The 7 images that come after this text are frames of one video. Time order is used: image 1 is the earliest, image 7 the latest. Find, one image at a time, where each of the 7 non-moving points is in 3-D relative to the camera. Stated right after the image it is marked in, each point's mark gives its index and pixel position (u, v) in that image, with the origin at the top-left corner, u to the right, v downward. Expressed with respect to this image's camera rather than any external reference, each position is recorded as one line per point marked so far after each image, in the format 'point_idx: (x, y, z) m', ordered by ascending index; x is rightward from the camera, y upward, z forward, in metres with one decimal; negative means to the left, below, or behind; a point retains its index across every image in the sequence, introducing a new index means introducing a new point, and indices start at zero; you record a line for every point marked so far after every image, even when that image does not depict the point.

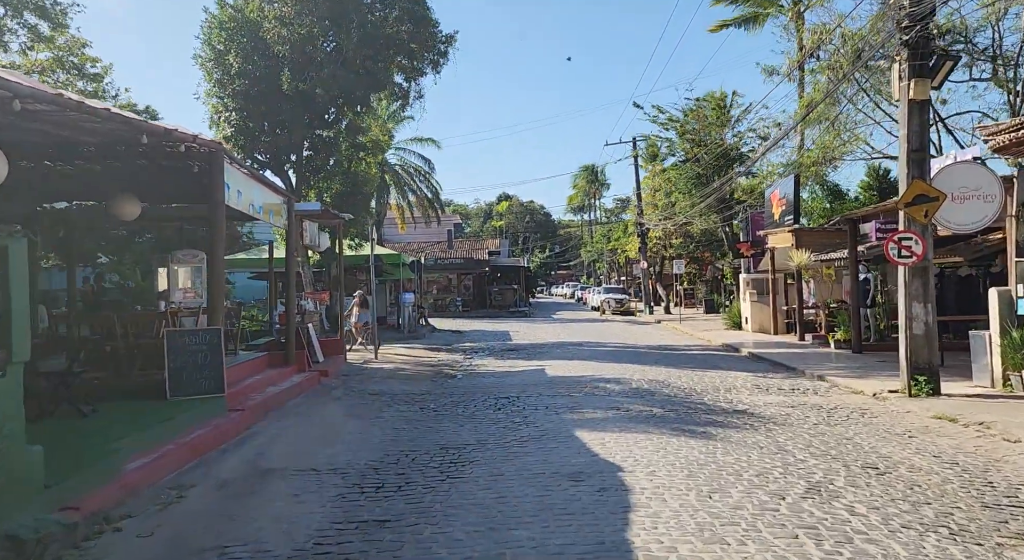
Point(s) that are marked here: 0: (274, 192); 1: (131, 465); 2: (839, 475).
0: (-4.0, +1.5, +12.5) m
1: (-3.4, -1.6, +6.6) m
2: (+2.8, -1.7, +6.4) m
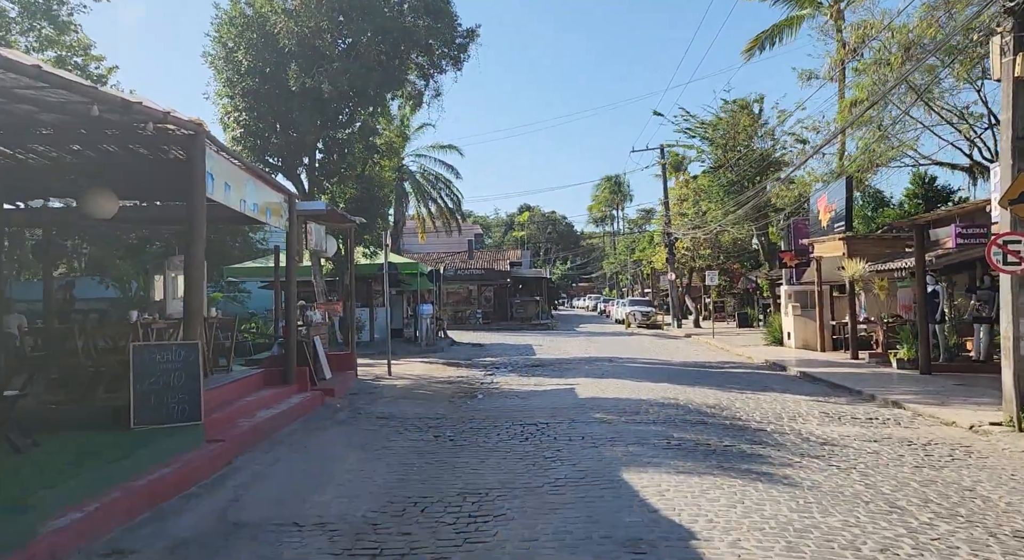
0: (-3.6, +1.4, +11.1) m
1: (-3.1, -1.7, +5.2) m
2: (+3.1, -1.7, +4.7) m
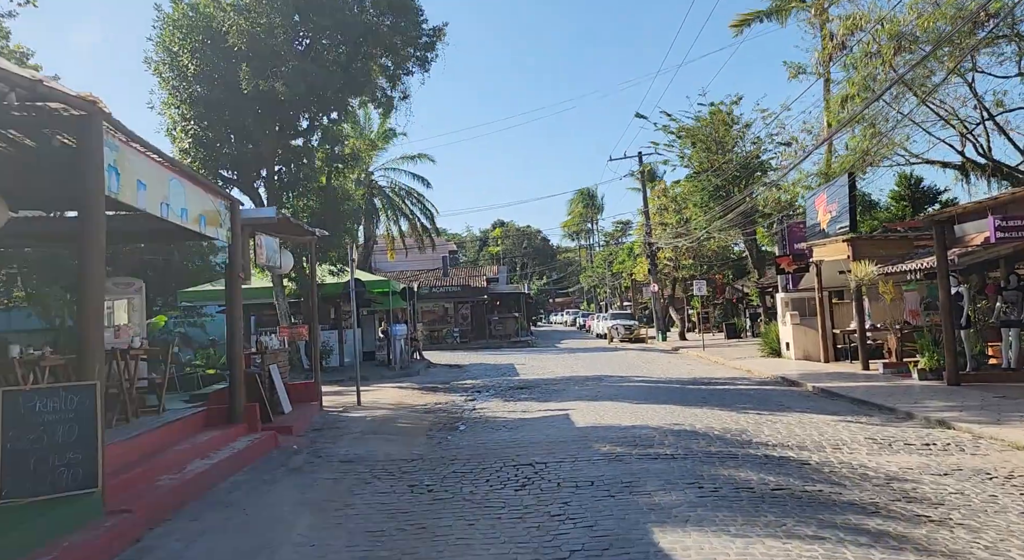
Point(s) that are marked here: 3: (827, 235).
0: (-3.8, +1.1, +9.3) m
1: (-3.1, -1.8, +3.3) m
2: (+3.1, -1.6, +3.1) m
3: (+8.3, +1.2, +19.6) m
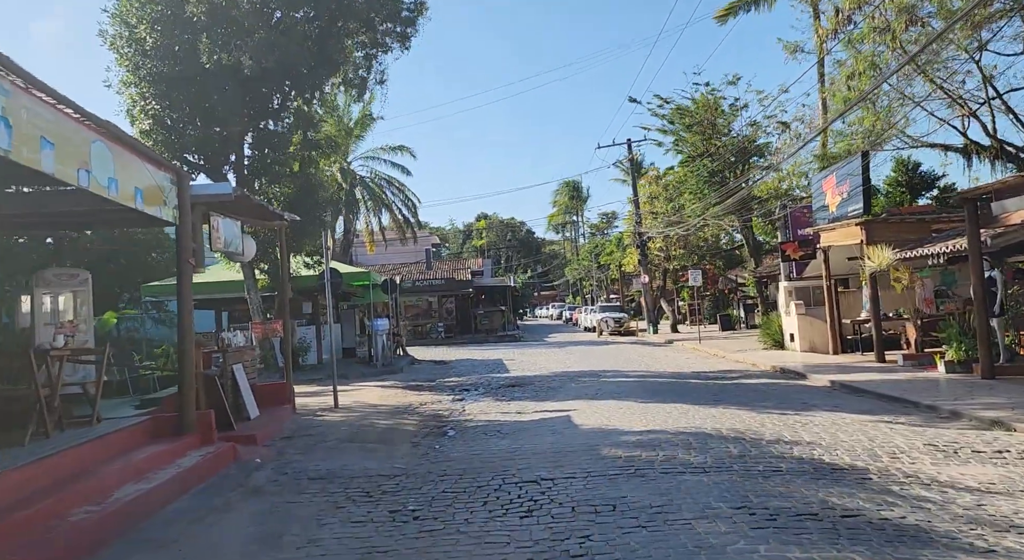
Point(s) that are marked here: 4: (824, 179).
0: (-3.9, +1.3, +7.9) m
1: (-3.0, -1.7, +1.9) m
2: (+3.2, -1.5, +1.8) m
3: (+8.0, +1.5, +18.4) m
4: (+8.0, +2.6, +19.1) m
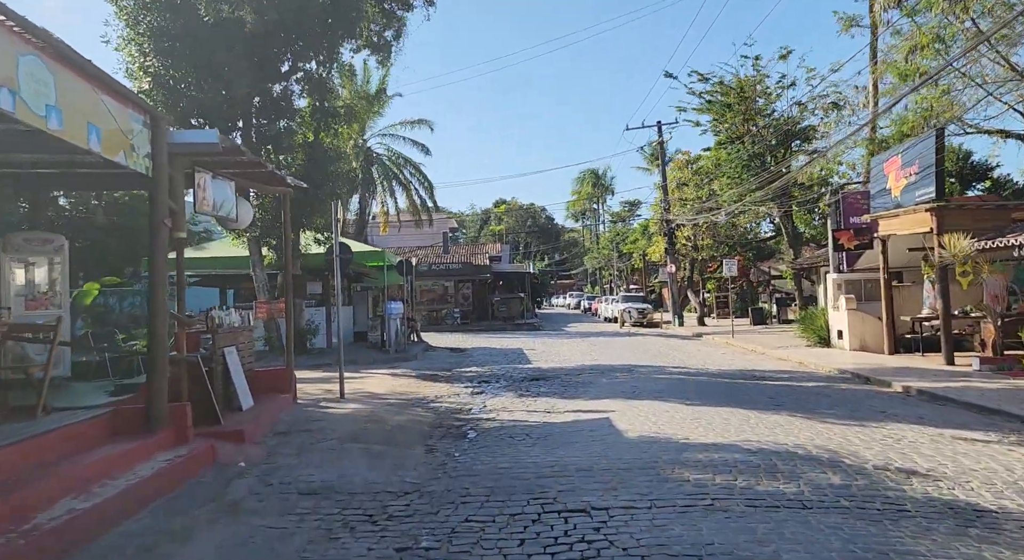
0: (-3.4, +1.6, +6.4) m
1: (-2.7, -1.5, +0.4) m
2: (+3.5, -1.5, +0.2) m
3: (+8.7, +1.7, +16.6) m
4: (+8.7, +2.8, +17.3) m
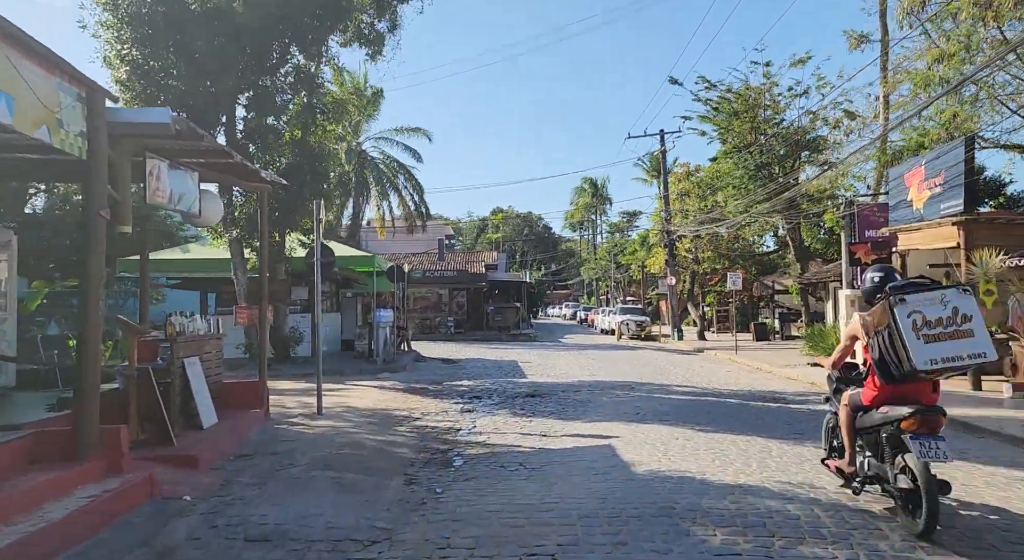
0: (-3.4, +1.6, +5.3) m
1: (-2.8, -1.4, -0.6) m
2: (+3.4, -1.5, -0.8) m
3: (+8.6, +1.3, +15.7) m
4: (+8.7, +2.4, +16.3) m
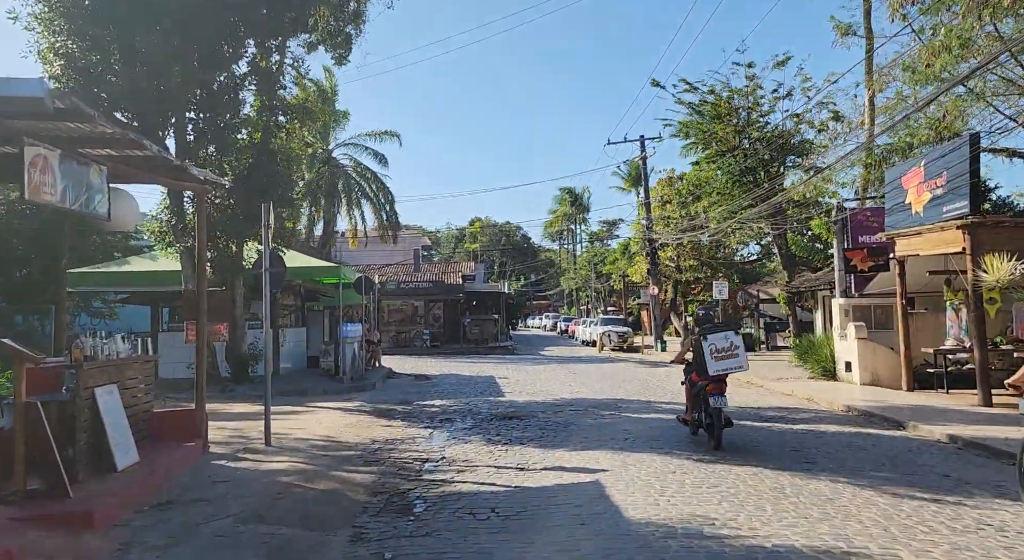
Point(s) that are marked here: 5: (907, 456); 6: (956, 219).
0: (-3.7, +1.5, +4.0) m
1: (-2.8, -1.4, -1.9) m
2: (+3.4, -1.5, -2.0) m
3: (+8.1, +1.2, +14.7) m
4: (+8.2, +2.2, +15.4) m
5: (+4.8, -2.1, +9.0) m
6: (+8.0, +1.1, +13.4) m
